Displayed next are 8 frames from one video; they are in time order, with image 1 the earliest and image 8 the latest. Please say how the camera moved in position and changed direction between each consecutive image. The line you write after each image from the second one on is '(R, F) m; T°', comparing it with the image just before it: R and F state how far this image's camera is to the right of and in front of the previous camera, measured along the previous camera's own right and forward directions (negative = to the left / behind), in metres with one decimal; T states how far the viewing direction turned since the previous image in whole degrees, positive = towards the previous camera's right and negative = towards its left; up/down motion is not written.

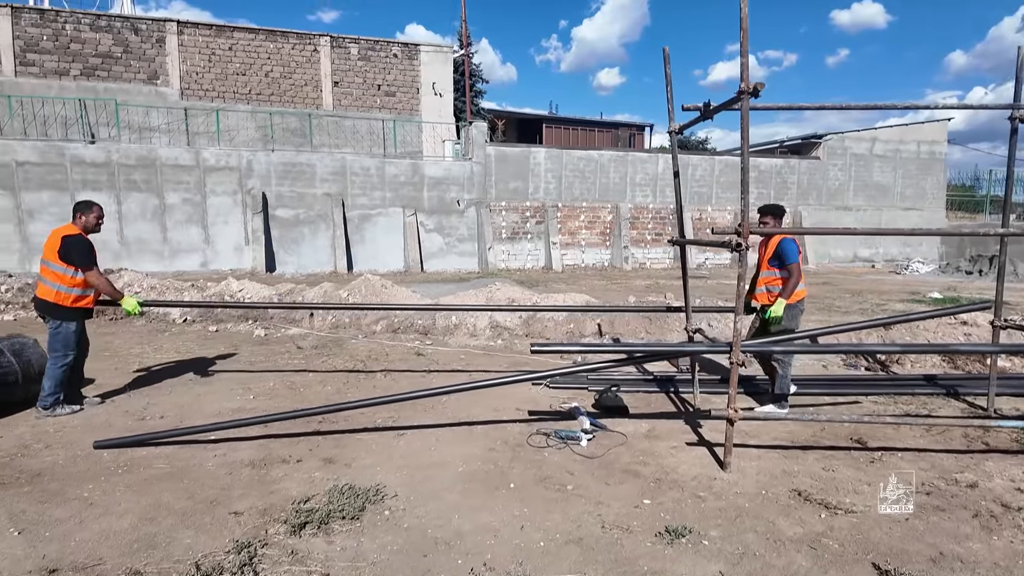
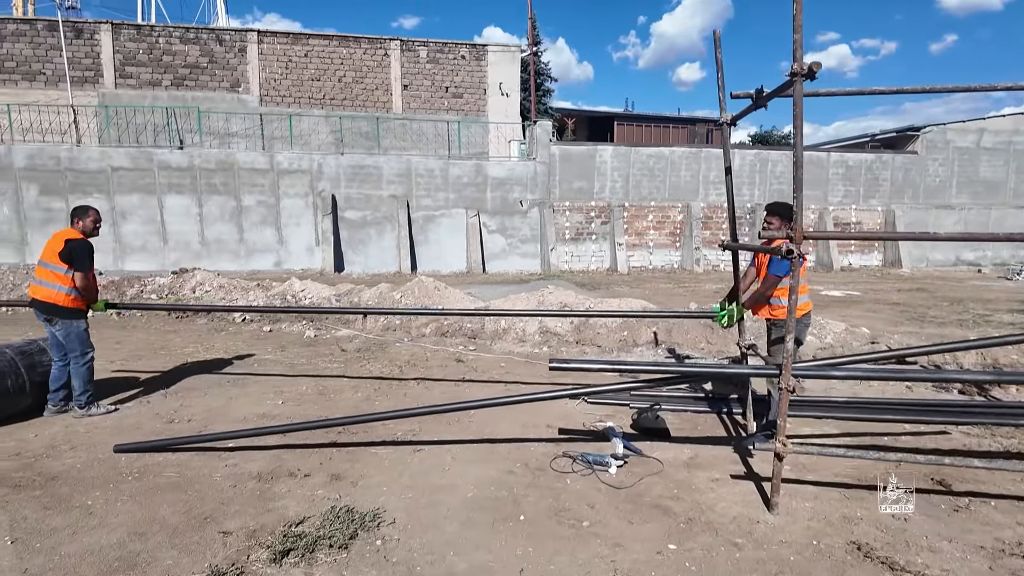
(+0.3, +0.3) m; -7°
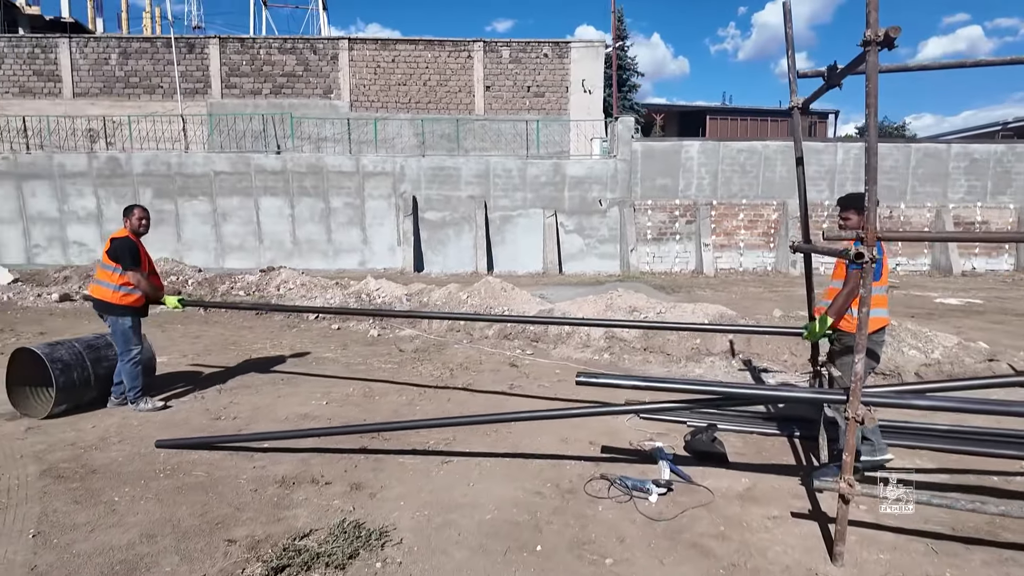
(+0.3, +0.3) m; -8°
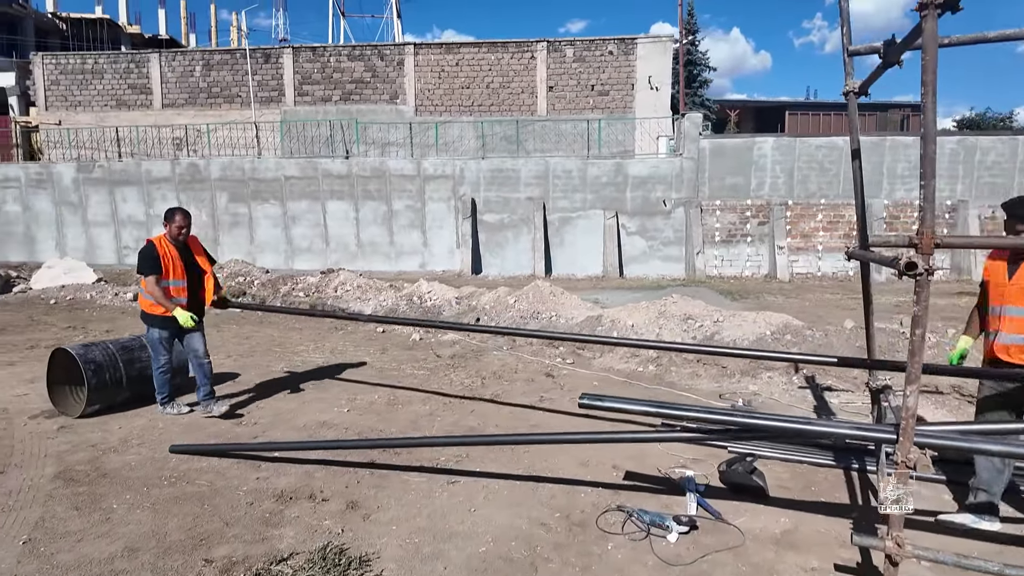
(+0.3, +0.3) m; -7°
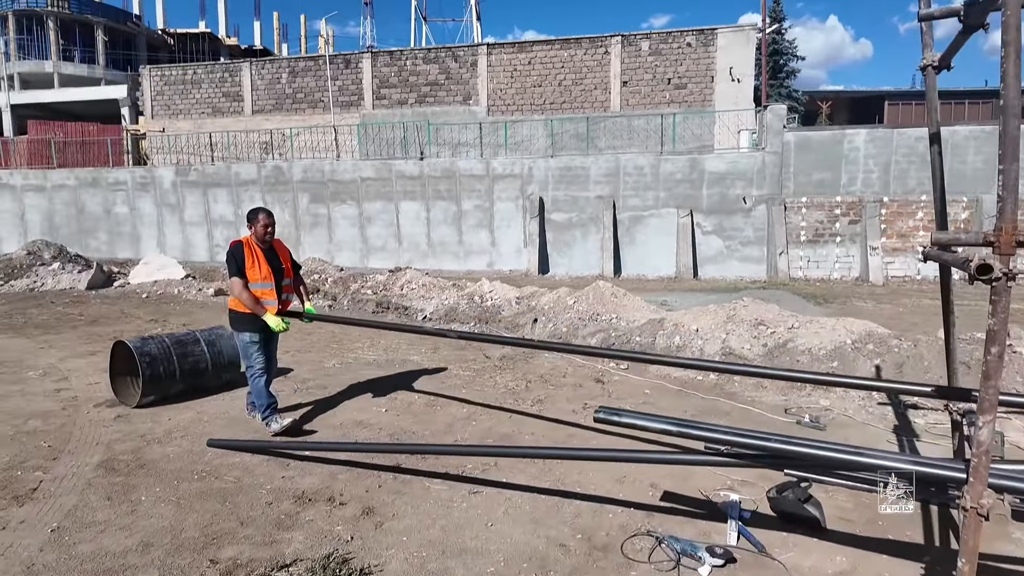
(+0.3, +0.2) m; -7°
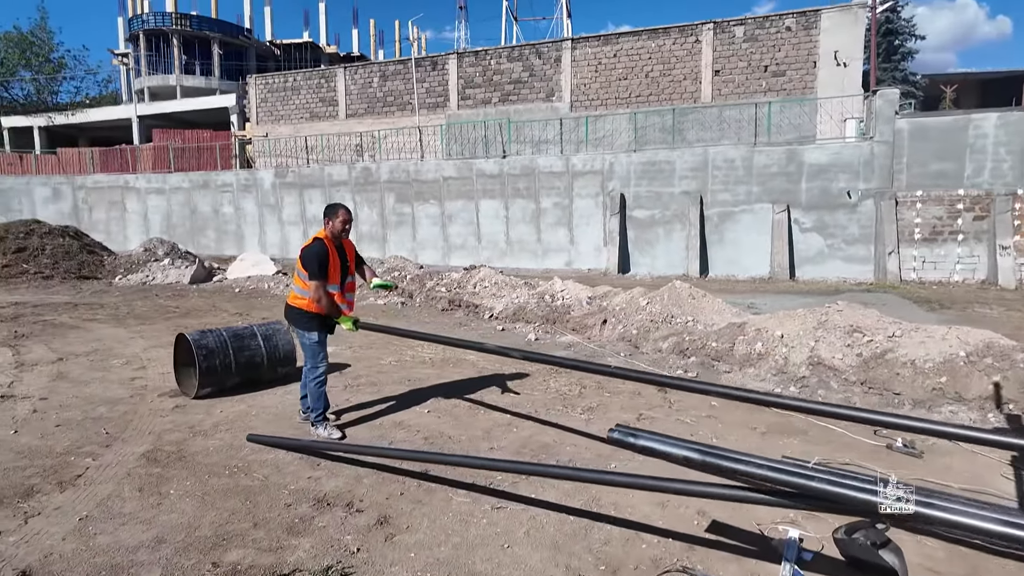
(+0.3, +0.3) m; -9°
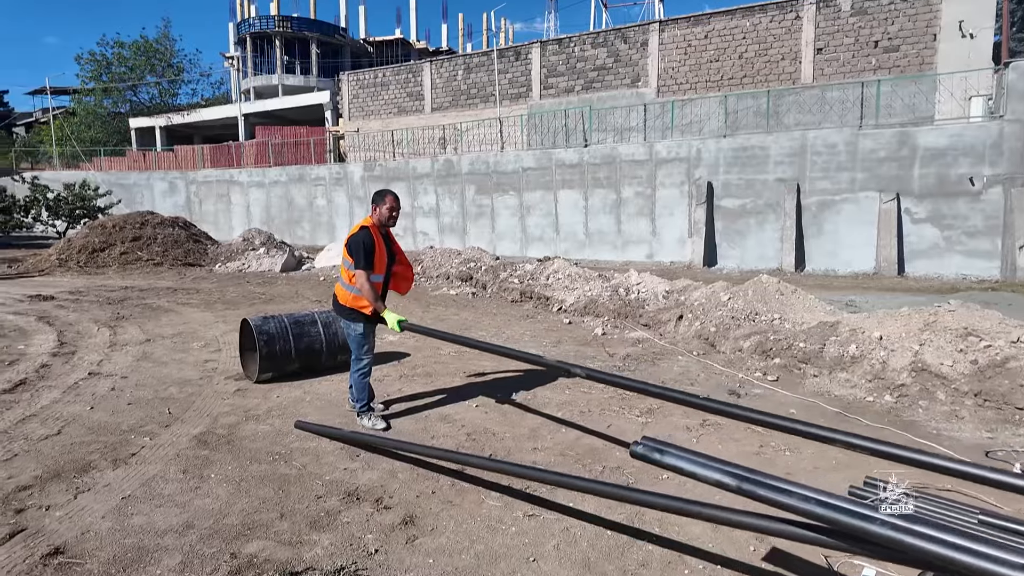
(+0.2, +0.3) m; -8°
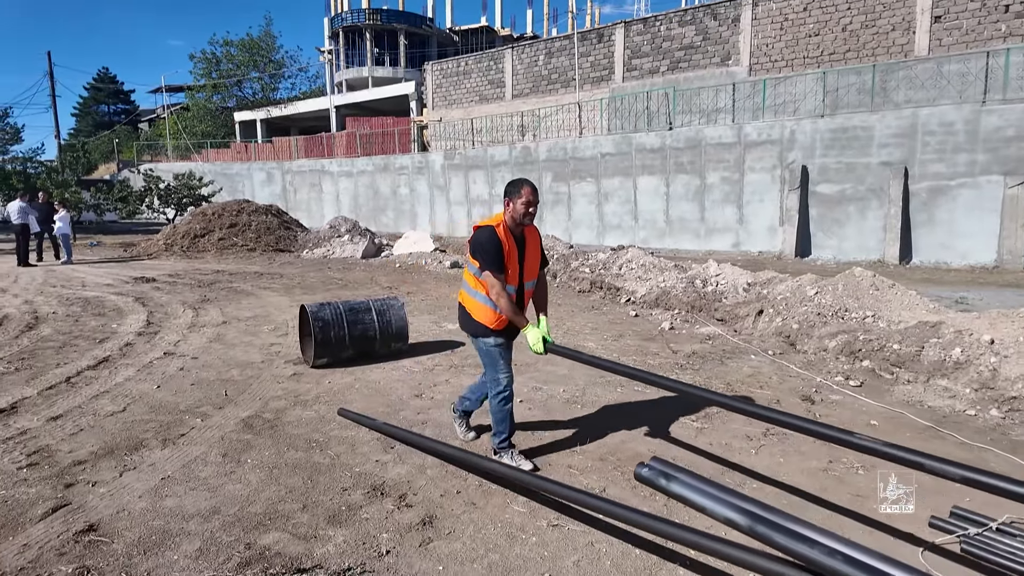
(+0.2, +0.2) m; -8°
